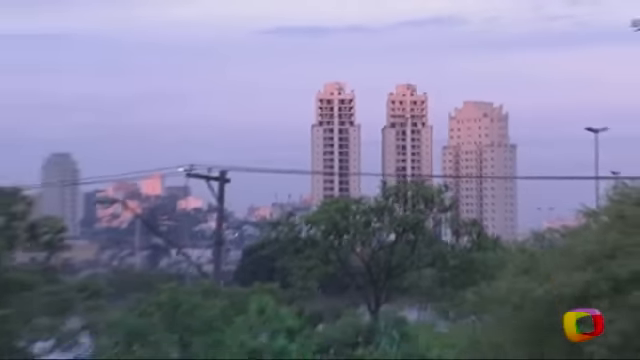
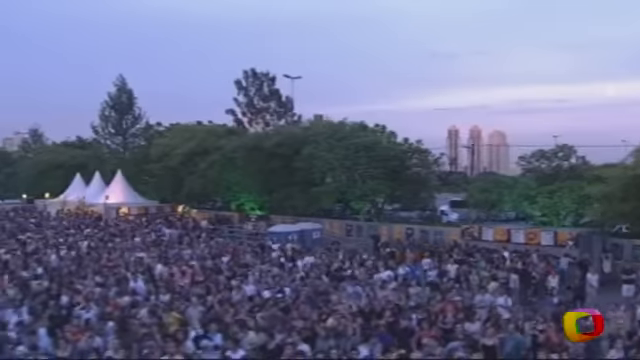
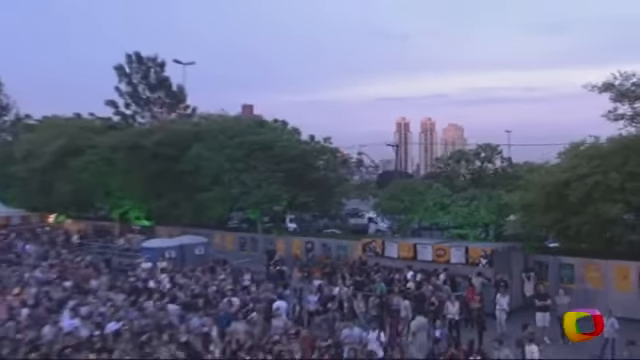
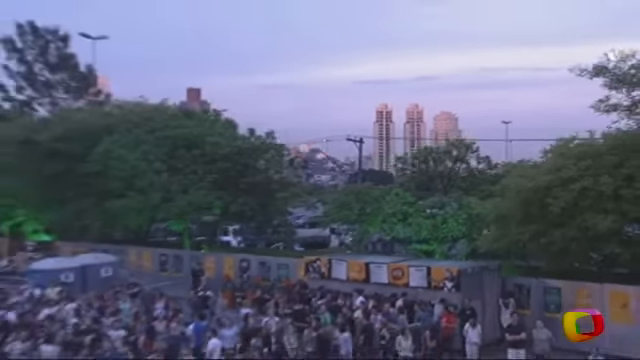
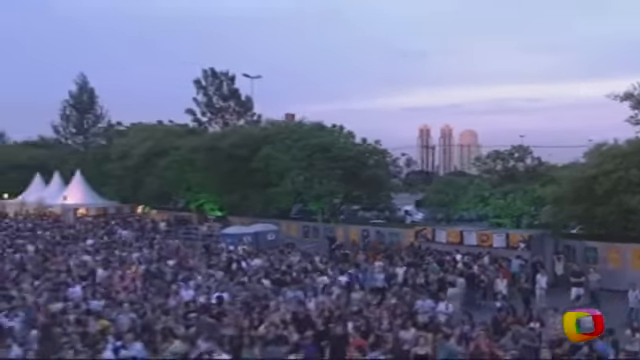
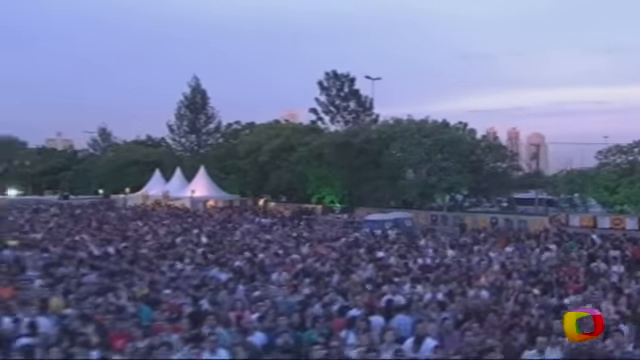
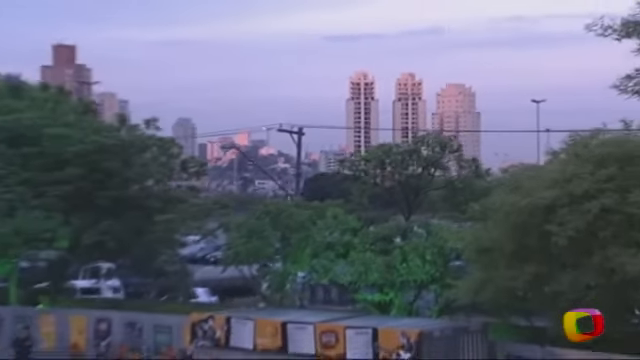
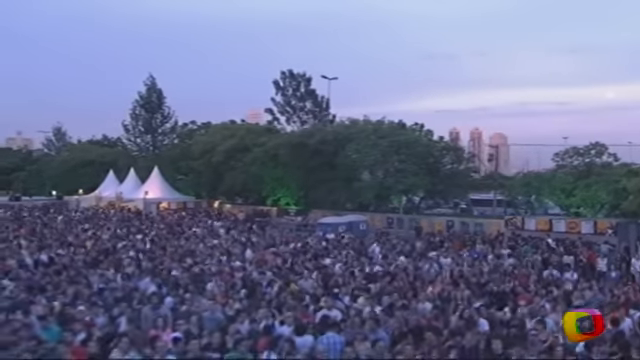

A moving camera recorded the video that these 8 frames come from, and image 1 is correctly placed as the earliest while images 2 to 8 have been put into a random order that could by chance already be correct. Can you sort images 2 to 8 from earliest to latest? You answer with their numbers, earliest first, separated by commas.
7, 4, 3, 5, 2, 8, 6
